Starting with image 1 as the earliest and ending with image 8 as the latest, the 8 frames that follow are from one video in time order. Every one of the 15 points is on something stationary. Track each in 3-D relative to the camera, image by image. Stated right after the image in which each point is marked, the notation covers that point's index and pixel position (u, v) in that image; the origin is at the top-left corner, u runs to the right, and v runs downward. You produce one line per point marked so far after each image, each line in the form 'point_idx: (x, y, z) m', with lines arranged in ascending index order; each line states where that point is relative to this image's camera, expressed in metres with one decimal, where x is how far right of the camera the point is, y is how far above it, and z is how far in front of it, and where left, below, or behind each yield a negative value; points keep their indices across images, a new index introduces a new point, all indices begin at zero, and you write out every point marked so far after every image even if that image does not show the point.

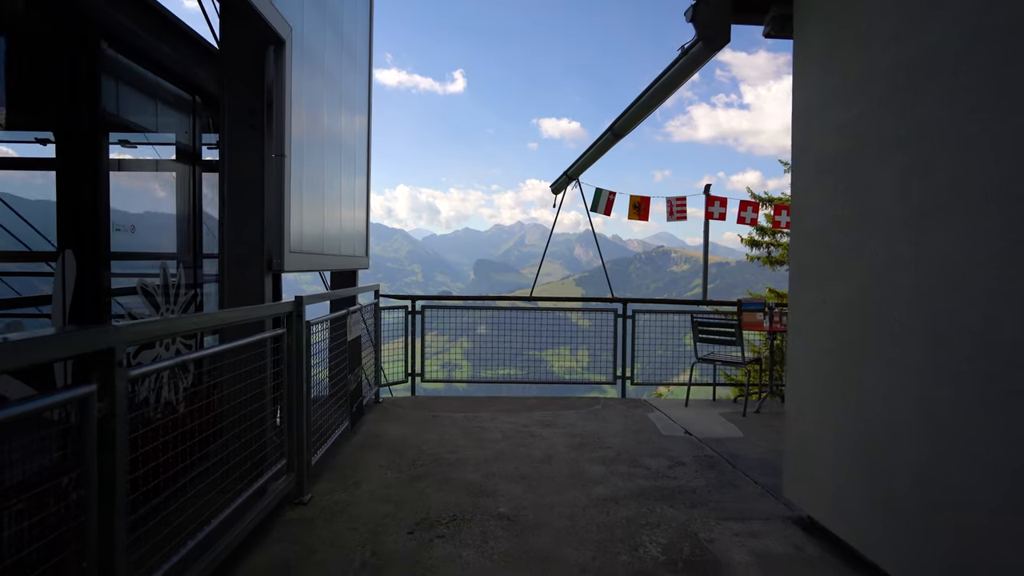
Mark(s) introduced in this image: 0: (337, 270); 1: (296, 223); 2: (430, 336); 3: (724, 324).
0: (-1.6, +0.2, +5.0) m
1: (-1.4, +0.4, +3.5) m
2: (-1.0, -0.5, +6.4) m
3: (+2.1, -0.4, +5.5) m
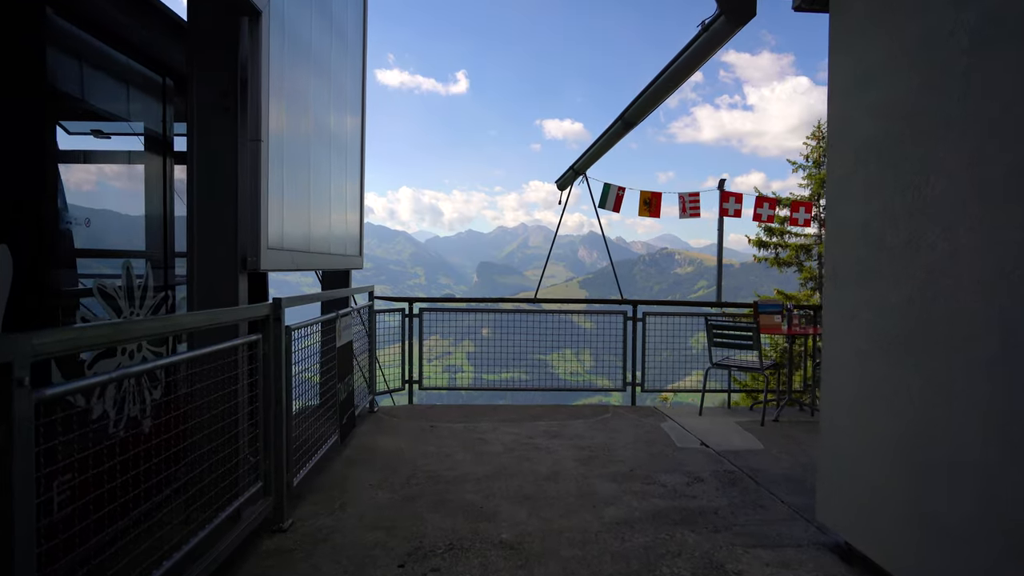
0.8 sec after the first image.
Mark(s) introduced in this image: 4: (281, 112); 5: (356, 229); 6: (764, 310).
0: (-1.6, +0.2, +4.7) m
1: (-1.4, +0.4, +3.2) m
2: (-0.9, -0.5, +6.1) m
3: (+2.1, -0.4, +5.1) m
4: (-1.4, +1.0, +3.3) m
5: (-1.6, +0.5, +5.5) m
6: (+2.6, -0.2, +5.5) m
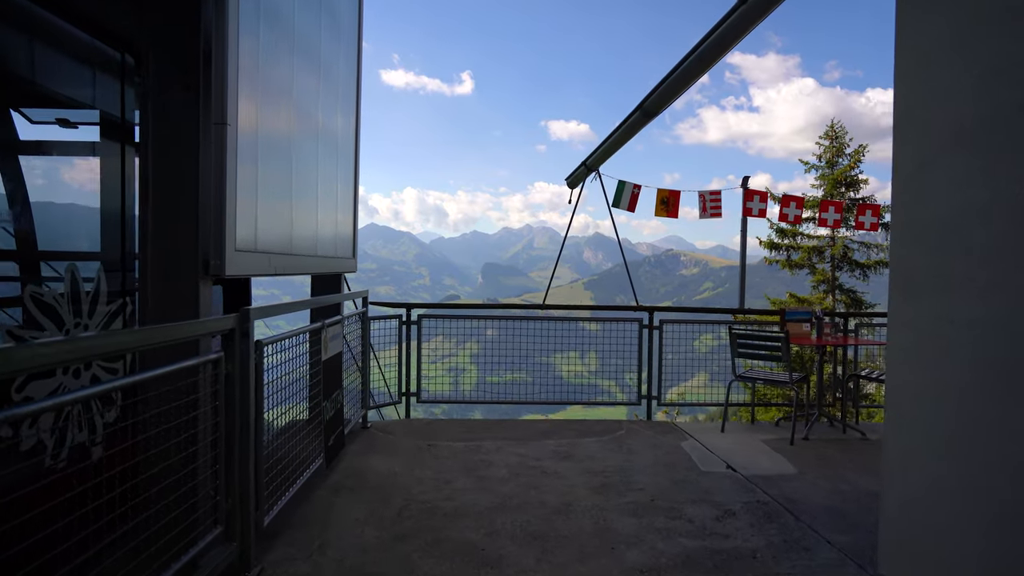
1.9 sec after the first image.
0: (-1.5, +0.1, +4.3) m
1: (-1.3, +0.4, +2.8) m
2: (-0.9, -0.5, +5.7) m
3: (+2.2, -0.4, +4.7) m
4: (-1.3, +1.0, +2.9) m
5: (-1.6, +0.5, +5.1) m
6: (+2.6, -0.3, +5.1) m
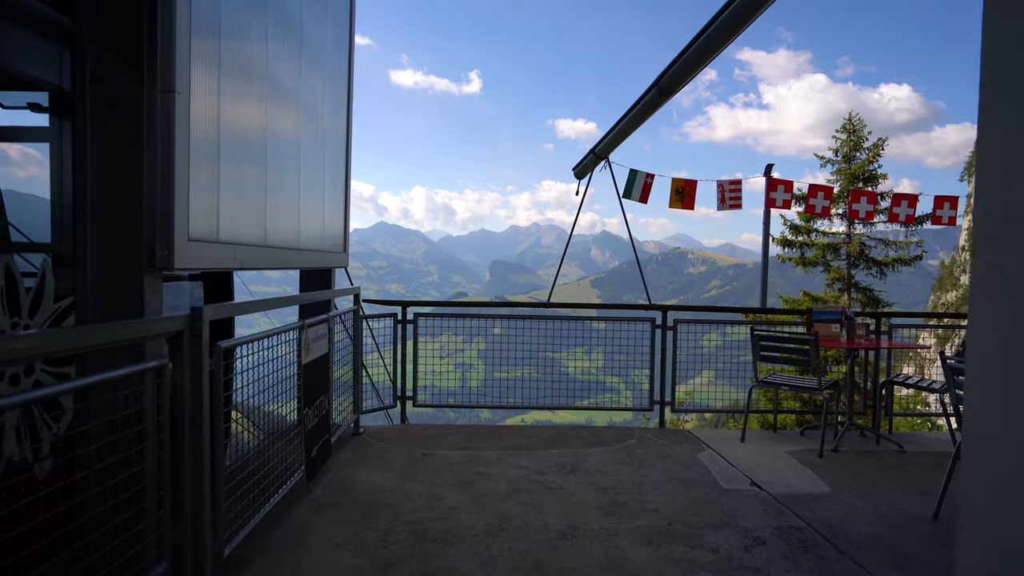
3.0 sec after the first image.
0: (-1.5, +0.2, +3.9) m
1: (-1.3, +0.4, +2.4) m
2: (-0.8, -0.5, +5.3) m
3: (+2.2, -0.4, +4.3) m
4: (-1.3, +1.0, +2.5) m
5: (-1.5, +0.5, +4.8) m
6: (+2.7, -0.3, +4.7) m
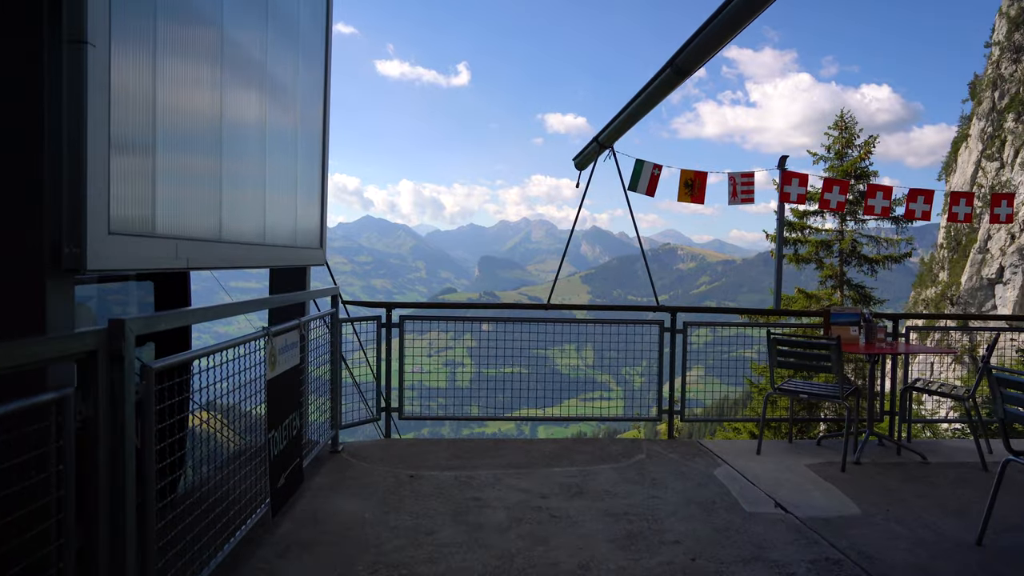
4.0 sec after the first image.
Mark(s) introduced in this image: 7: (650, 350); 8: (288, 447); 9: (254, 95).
0: (-1.5, +0.1, +3.5) m
1: (-1.3, +0.4, +2.0) m
2: (-0.9, -0.5, +4.9) m
3: (+2.2, -0.4, +4.0) m
4: (-1.3, +1.0, +2.1) m
5: (-1.6, +0.5, +4.4) m
6: (+2.6, -0.3, +4.4) m
7: (+1.3, -0.6, +5.1) m
8: (-1.3, -0.9, +3.1) m
9: (-1.5, +1.1, +3.2) m
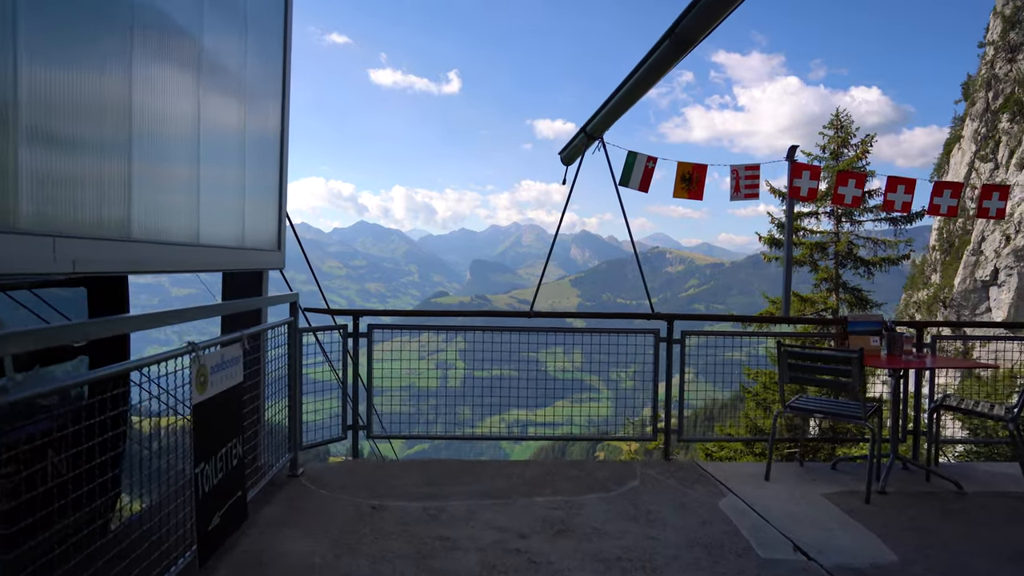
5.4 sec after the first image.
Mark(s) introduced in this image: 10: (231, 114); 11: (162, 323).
0: (-1.6, +0.1, +3.0) m
1: (-1.4, +0.3, +1.6) m
2: (-1.0, -0.5, +4.5) m
3: (+2.0, -0.5, +3.6) m
4: (-1.4, +1.0, +1.6) m
5: (-1.7, +0.5, +3.9) m
6: (+2.5, -0.3, +4.0) m
7: (+1.1, -0.6, +4.7) m
8: (-1.4, -0.9, +2.6) m
9: (-1.6, +1.1, +2.7) m
10: (-1.6, +1.1, +3.2) m
11: (-1.6, -0.2, +2.5) m
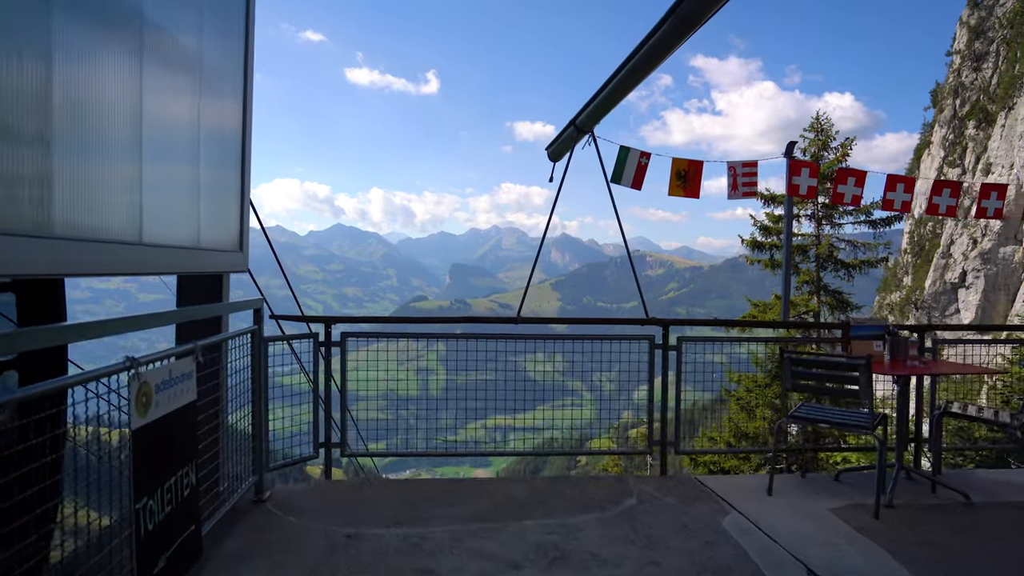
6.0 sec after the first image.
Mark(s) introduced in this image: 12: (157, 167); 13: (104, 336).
0: (-1.7, +0.1, +2.7) m
1: (-1.4, +0.3, +1.2) m
2: (-1.1, -0.6, +4.1) m
3: (+2.0, -0.5, +3.4) m
4: (-1.5, +1.0, +1.3) m
5: (-1.8, +0.4, +3.6) m
6: (+2.4, -0.3, +3.8) m
7: (+1.0, -0.6, +4.4) m
8: (-1.4, -1.0, +2.3) m
9: (-1.7, +1.1, +2.4) m
10: (-1.7, +1.1, +2.9) m
11: (-1.6, -0.2, +2.1) m
12: (-1.7, +0.6, +2.7) m
13: (-1.6, -0.2, +2.2) m
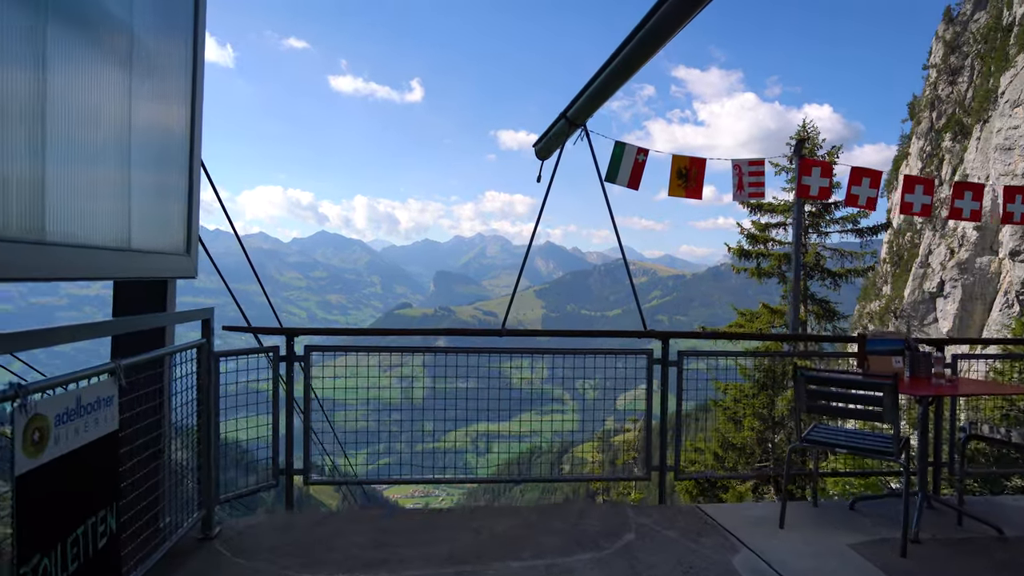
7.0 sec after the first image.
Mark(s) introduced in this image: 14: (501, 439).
0: (-1.8, 0.0, +2.3) m
1: (-1.5, +0.3, +0.8) m
2: (-1.3, -0.6, +3.7) m
3: (+1.9, -0.5, +3.0) m
4: (-1.5, +0.9, +0.9) m
5: (-1.9, +0.4, +3.2) m
6: (+2.3, -0.4, +3.5) m
7: (+0.9, -0.7, +4.1) m
8: (-1.5, -1.0, +1.9) m
9: (-1.7, +1.0, +2.0) m
10: (-1.8, +1.0, +2.5) m
11: (-1.7, -0.2, +1.7) m
12: (-1.8, +0.6, +2.3) m
13: (-1.7, -0.2, +1.7) m
14: (-0.1, -1.2, +3.8) m
